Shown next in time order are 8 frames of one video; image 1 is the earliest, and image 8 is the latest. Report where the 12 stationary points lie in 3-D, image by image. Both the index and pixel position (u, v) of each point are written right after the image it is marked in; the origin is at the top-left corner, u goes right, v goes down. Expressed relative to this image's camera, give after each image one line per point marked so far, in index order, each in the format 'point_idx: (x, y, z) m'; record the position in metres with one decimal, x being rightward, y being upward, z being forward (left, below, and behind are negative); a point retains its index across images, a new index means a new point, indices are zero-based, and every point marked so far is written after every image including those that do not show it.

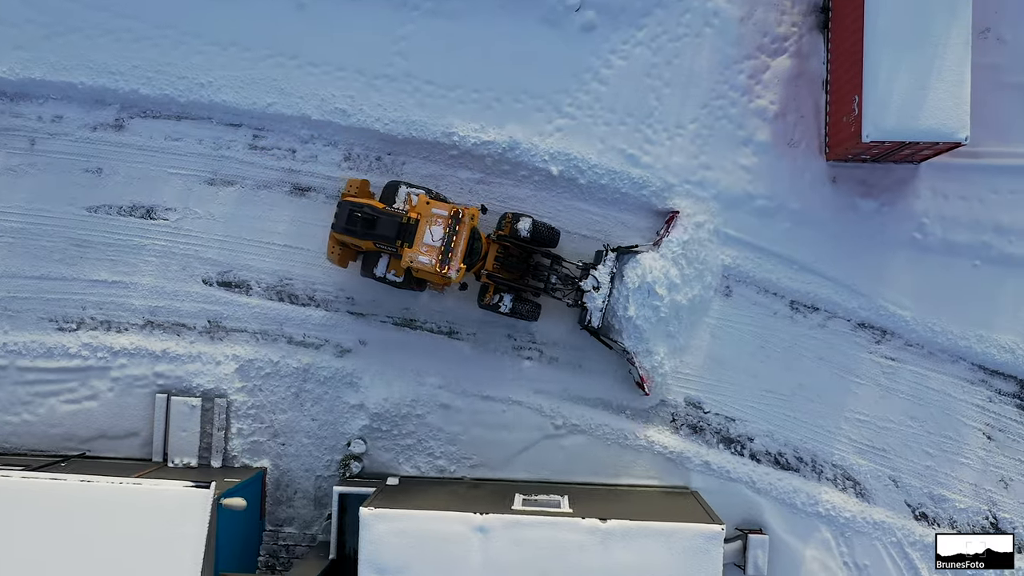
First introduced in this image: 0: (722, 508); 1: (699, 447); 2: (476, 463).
0: (+2.3, -2.4, +9.9) m
1: (+2.0, -1.7, +9.9) m
2: (-0.4, -1.9, +10.0) m
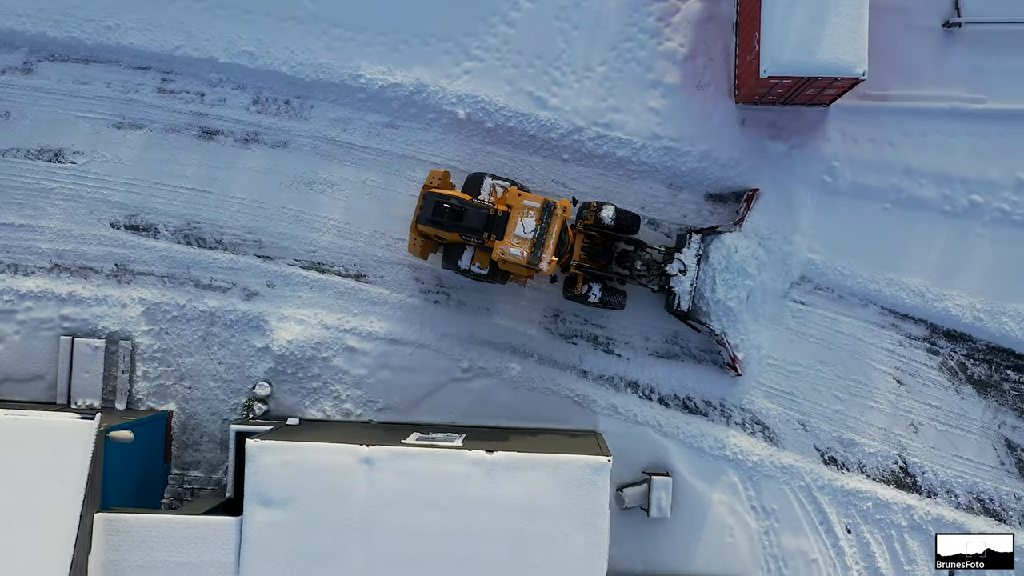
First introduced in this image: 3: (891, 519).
0: (+1.3, -1.8, +9.8) m
1: (+1.0, -1.1, +9.9) m
2: (-1.4, -1.3, +9.9) m
3: (+4.1, -2.5, +9.8) m
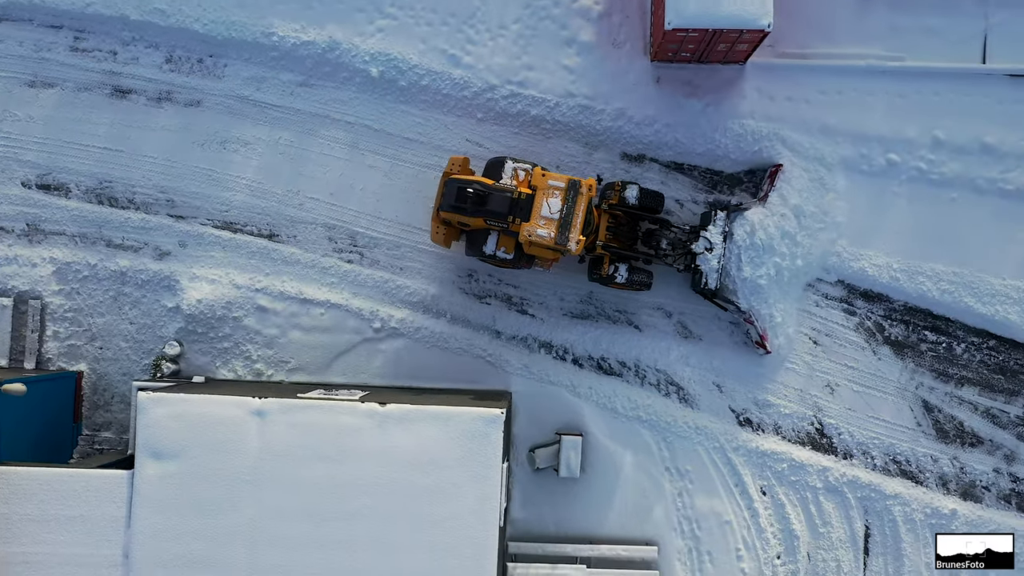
0: (+0.3, -1.3, +9.7) m
1: (+0.1, -0.7, +9.8) m
2: (-2.4, -0.9, +9.8) m
3: (+3.2, -2.1, +9.7) m
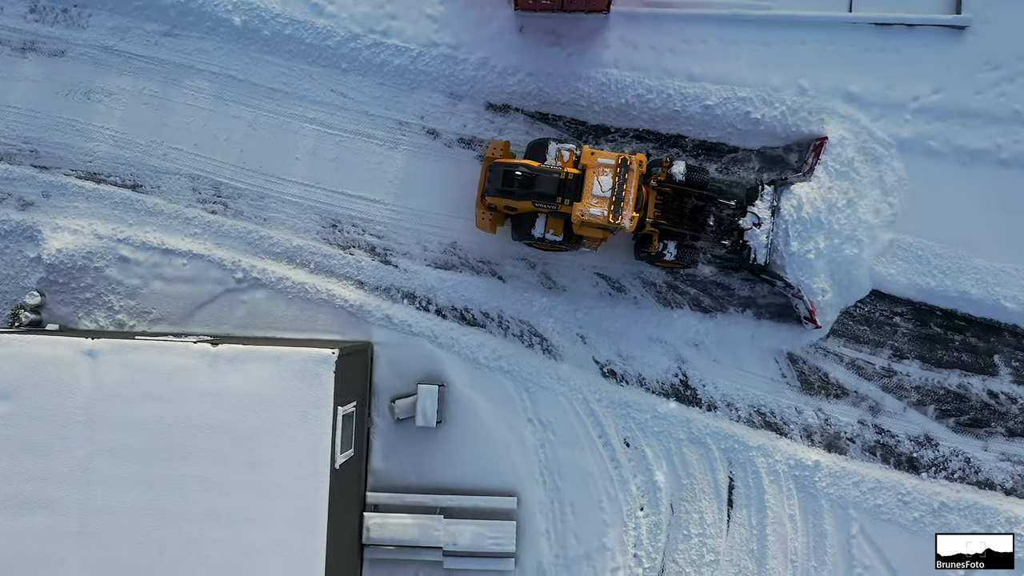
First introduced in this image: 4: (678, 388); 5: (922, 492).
0: (-1.1, -0.8, +9.7) m
1: (-1.4, -0.1, +9.7) m
2: (-3.8, -0.3, +9.8) m
3: (+1.7, -1.5, +9.6) m
4: (+1.8, -1.1, +9.7) m
5: (+4.3, -2.2, +9.5) m
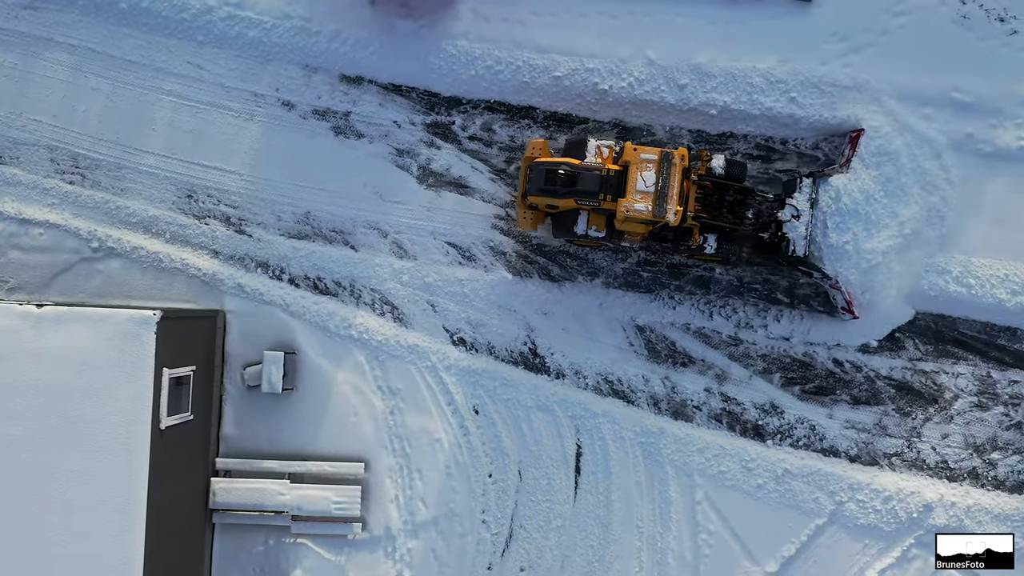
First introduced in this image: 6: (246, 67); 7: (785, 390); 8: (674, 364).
0: (-2.8, -0.5, +9.8) m
1: (-3.0, +0.2, +9.9) m
2: (-5.5, 0.0, +9.9) m
3: (+0.1, -1.2, +9.7) m
4: (+0.2, -0.7, +9.8) m
5: (+2.7, -1.8, +9.7) m
6: (-2.9, +2.4, +10.0) m
7: (+2.9, -1.1, +9.8) m
8: (+1.7, -0.8, +9.8) m
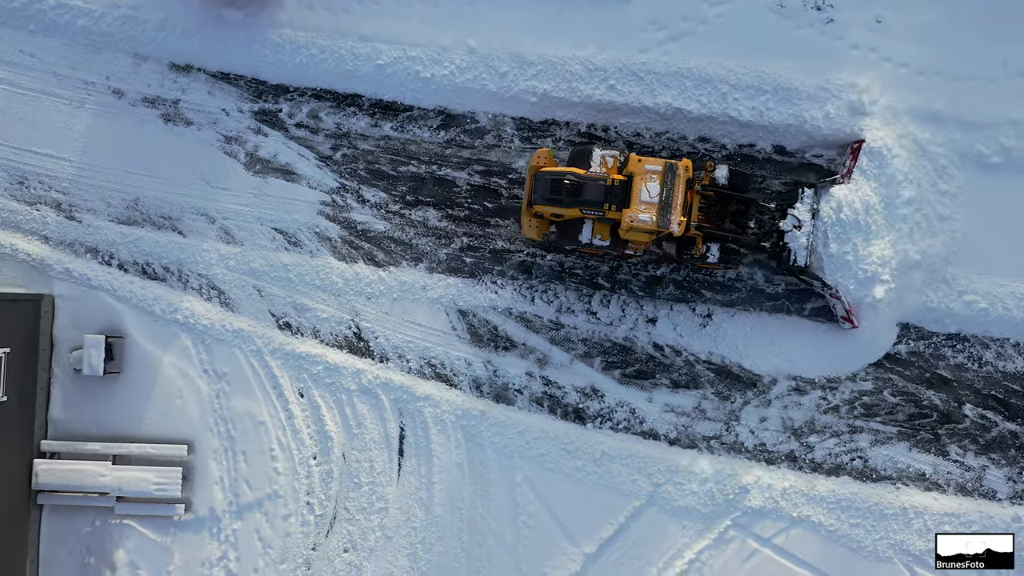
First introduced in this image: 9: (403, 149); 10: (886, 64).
0: (-4.7, -0.3, +10.0) m
1: (-4.9, +0.4, +10.0) m
2: (-7.4, +0.2, +10.1) m
3: (-1.9, -1.0, +9.9) m
4: (-1.8, -0.6, +10.0) m
5: (+0.8, -1.7, +9.8) m
6: (-4.8, +2.6, +10.1) m
7: (+1.0, -0.9, +9.9) m
8: (-0.2, -0.7, +9.9) m
9: (-1.2, +1.5, +10.0) m
10: (+4.1, +2.4, +9.8) m
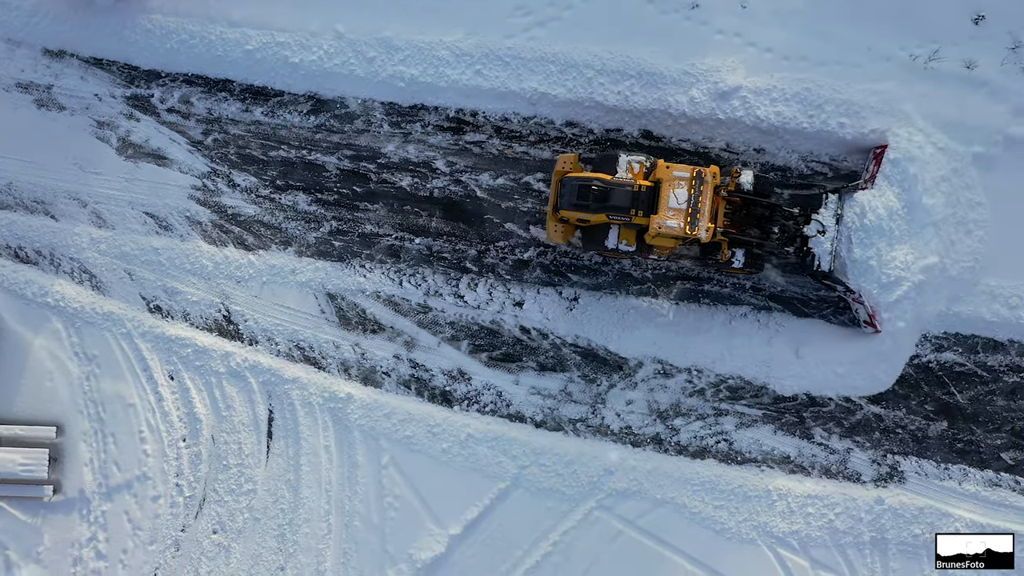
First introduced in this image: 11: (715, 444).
0: (-6.1, -0.1, +10.0) m
1: (-6.4, +0.5, +10.1) m
2: (-8.8, +0.4, +10.2) m
3: (-3.3, -0.9, +9.9) m
4: (-3.2, -0.4, +10.0) m
5: (-0.7, -1.5, +9.9) m
6: (-6.3, +2.8, +10.2) m
7: (-0.4, -0.8, +10.0) m
8: (-1.6, -0.5, +10.0) m
9: (-2.7, +1.7, +10.1) m
10: (+2.6, +2.6, +9.9) m
11: (+2.2, -1.7, +10.0) m
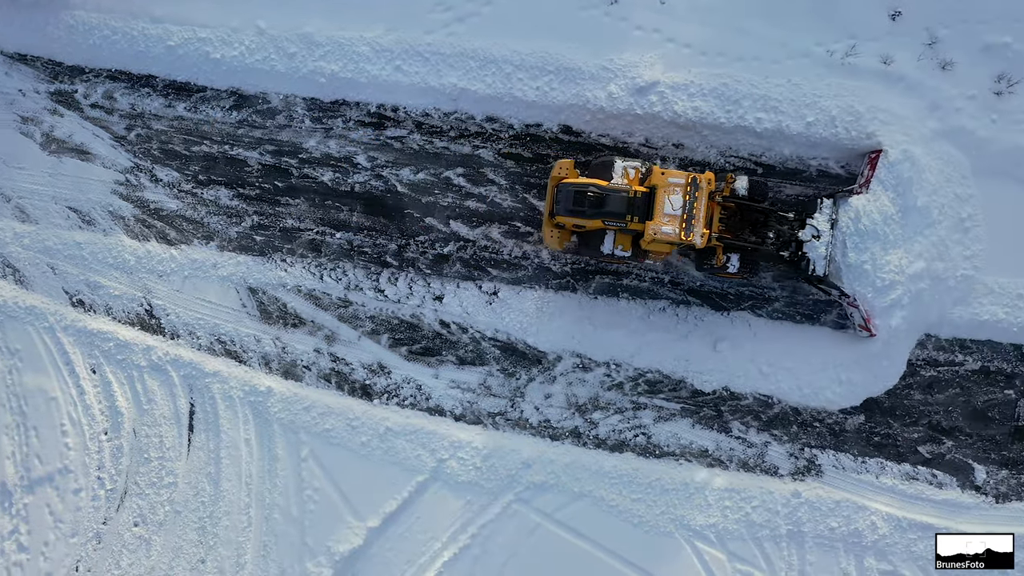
0: (-7.0, 0.0, +10.1) m
1: (-7.3, +0.6, +10.2) m
2: (-9.7, +0.4, +10.3) m
3: (-4.2, -0.8, +10.0) m
4: (-4.1, -0.3, +10.1) m
5: (-1.5, -1.4, +9.9) m
6: (-7.2, +2.8, +10.3) m
7: (-1.3, -0.7, +10.0) m
8: (-2.5, -0.4, +10.1) m
9: (-3.6, +1.8, +10.2) m
10: (+1.7, +2.7, +10.0) m
11: (+1.3, -1.7, +10.0) m
